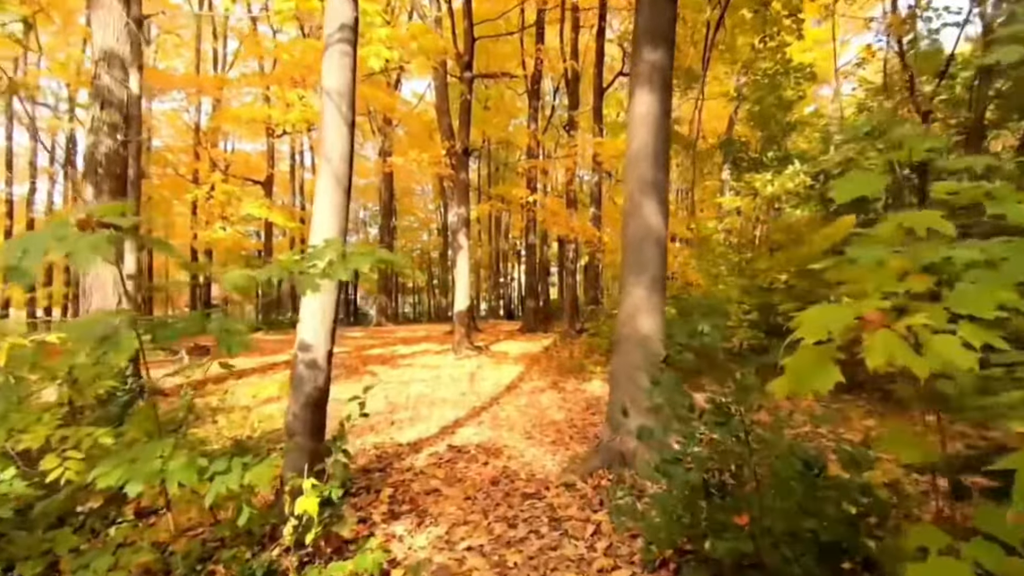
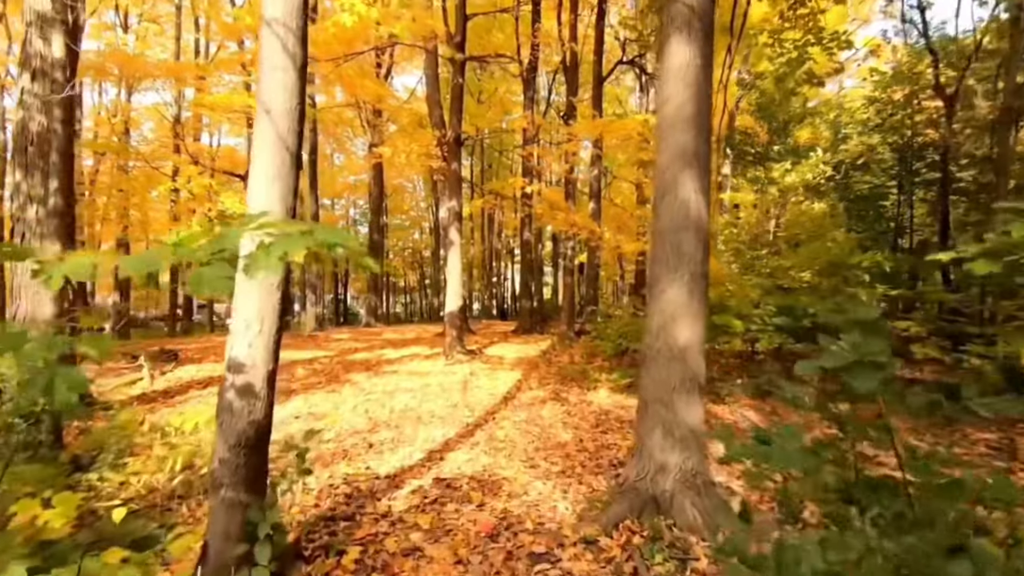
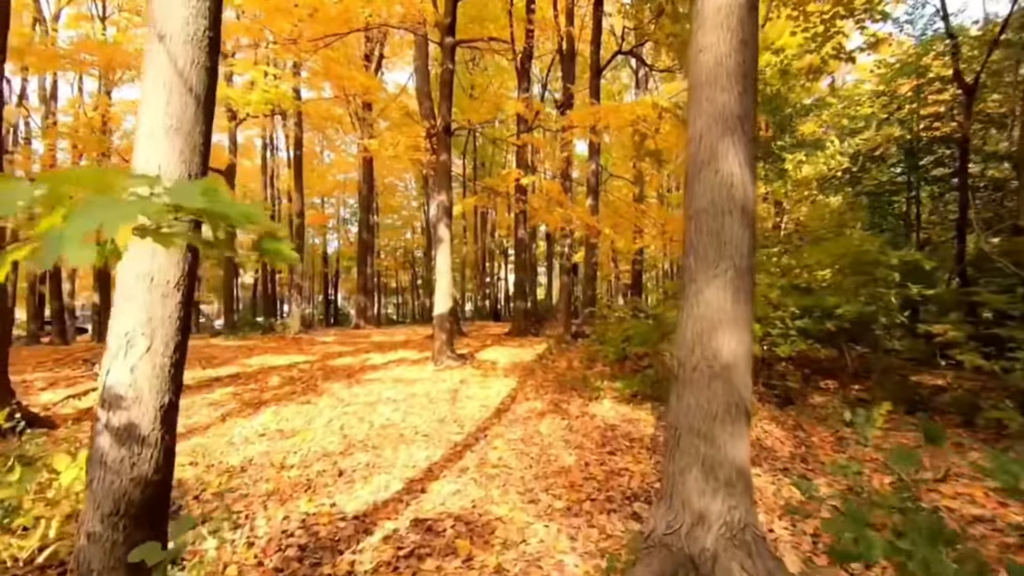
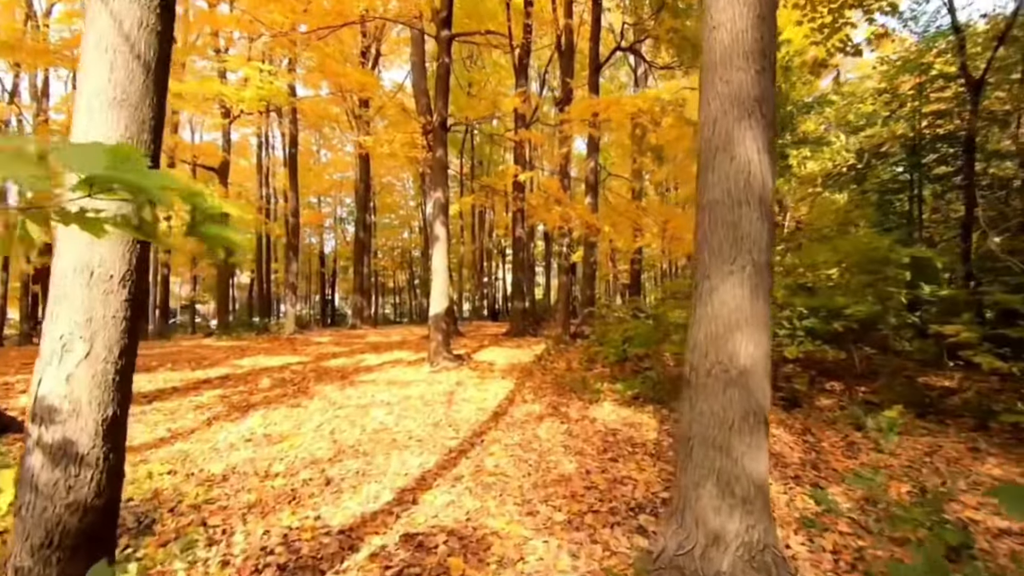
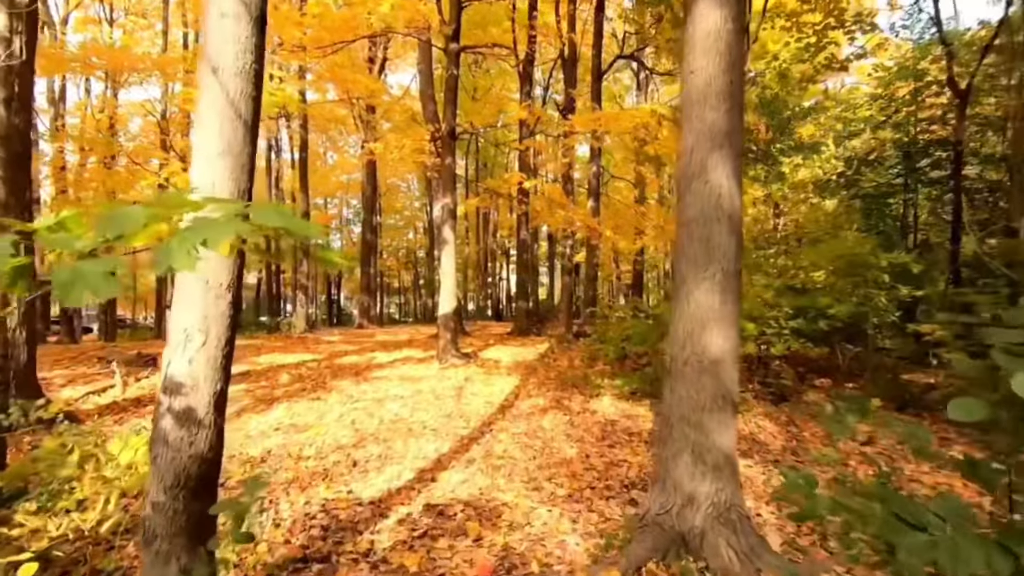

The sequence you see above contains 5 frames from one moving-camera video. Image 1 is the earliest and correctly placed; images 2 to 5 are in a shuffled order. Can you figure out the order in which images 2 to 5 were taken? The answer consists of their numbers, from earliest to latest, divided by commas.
2, 5, 3, 4
